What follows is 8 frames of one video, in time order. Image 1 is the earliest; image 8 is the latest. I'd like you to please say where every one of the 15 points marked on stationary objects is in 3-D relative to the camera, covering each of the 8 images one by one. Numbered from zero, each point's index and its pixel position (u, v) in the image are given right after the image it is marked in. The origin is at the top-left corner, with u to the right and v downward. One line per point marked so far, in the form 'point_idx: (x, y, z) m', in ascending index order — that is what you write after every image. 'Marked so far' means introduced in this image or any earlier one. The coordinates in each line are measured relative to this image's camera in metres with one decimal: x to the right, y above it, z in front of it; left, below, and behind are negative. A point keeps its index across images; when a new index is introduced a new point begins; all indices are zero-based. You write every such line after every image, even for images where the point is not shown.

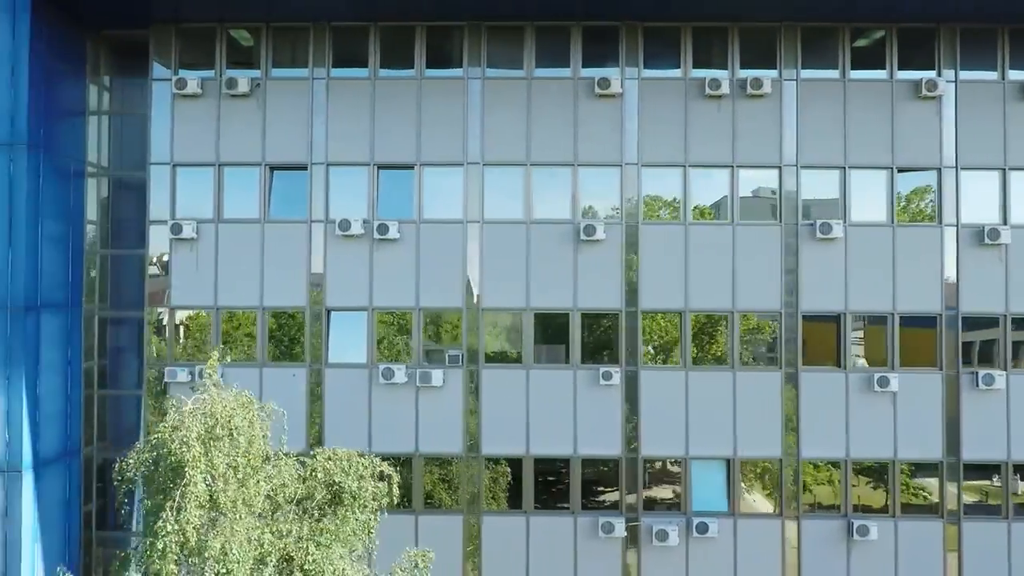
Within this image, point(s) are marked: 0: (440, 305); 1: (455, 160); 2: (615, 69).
0: (-1.1, -0.3, +12.3) m
1: (-0.9, +2.0, +12.4) m
2: (+1.6, +3.4, +12.4) m
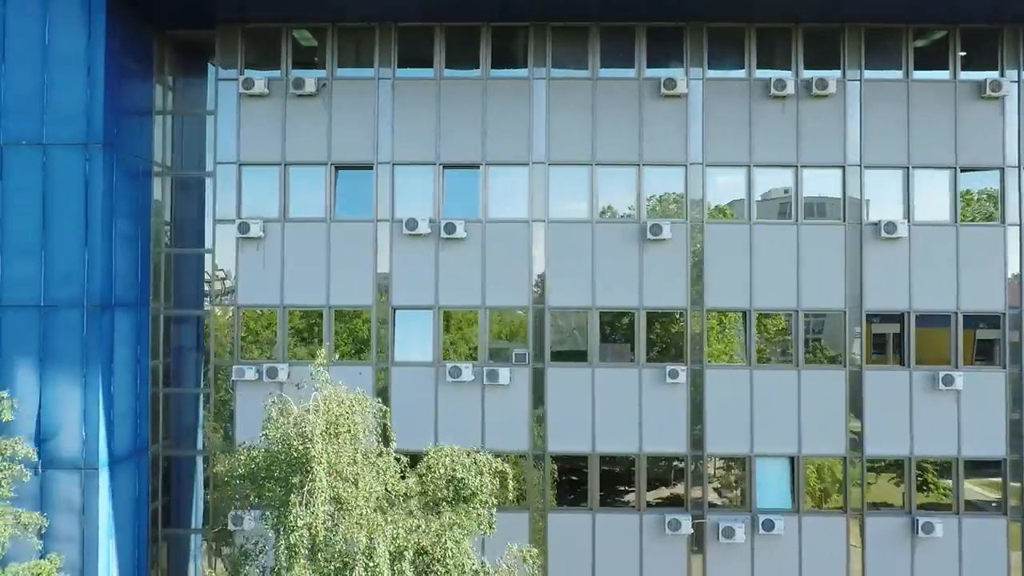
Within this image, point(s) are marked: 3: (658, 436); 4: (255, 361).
0: (-0.1, -0.2, +12.4) m
1: (+0.1, +2.0, +12.5) m
2: (+2.6, +3.4, +12.4) m
3: (+2.2, -2.3, +12.2) m
4: (-4.0, -1.1, +12.5) m
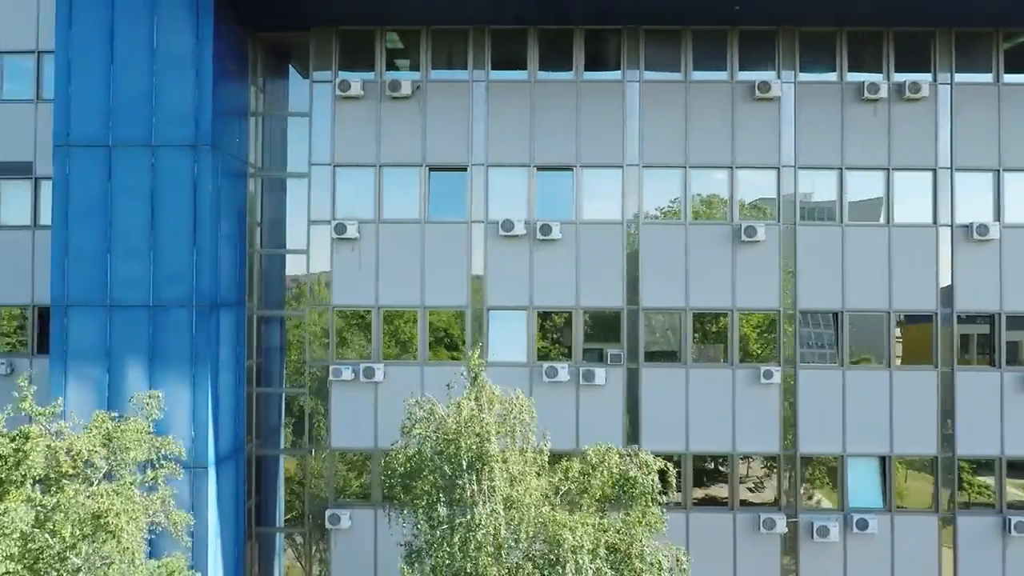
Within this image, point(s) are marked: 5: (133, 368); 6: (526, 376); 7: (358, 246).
0: (+1.4, -0.3, +12.5) m
1: (+1.6, +2.0, +12.6) m
2: (+4.1, +3.4, +12.6) m
3: (+3.7, -2.3, +12.3) m
4: (-2.5, -1.1, +12.6) m
5: (-5.3, -1.1, +11.1) m
6: (+0.2, -1.4, +12.5) m
7: (-2.4, +0.7, +12.6) m
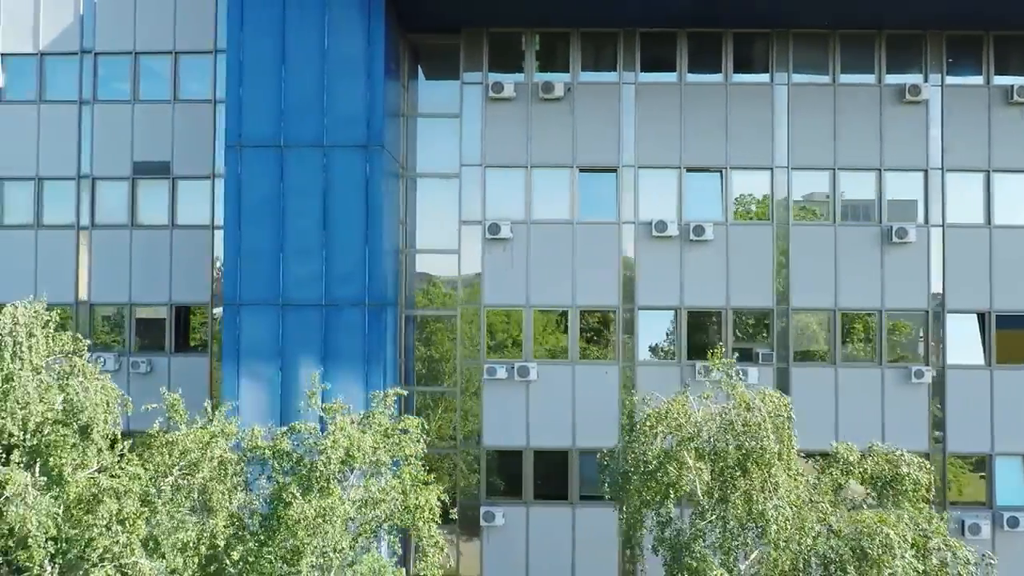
0: (+3.8, -0.3, +12.6) m
1: (+4.0, +2.0, +12.7) m
2: (+6.5, +3.4, +12.7) m
3: (+6.1, -2.3, +12.5) m
4: (-0.1, -1.1, +12.7) m
5: (-2.9, -1.1, +11.3) m
6: (+2.6, -1.4, +12.6) m
7: (0.0, +0.7, +12.8) m
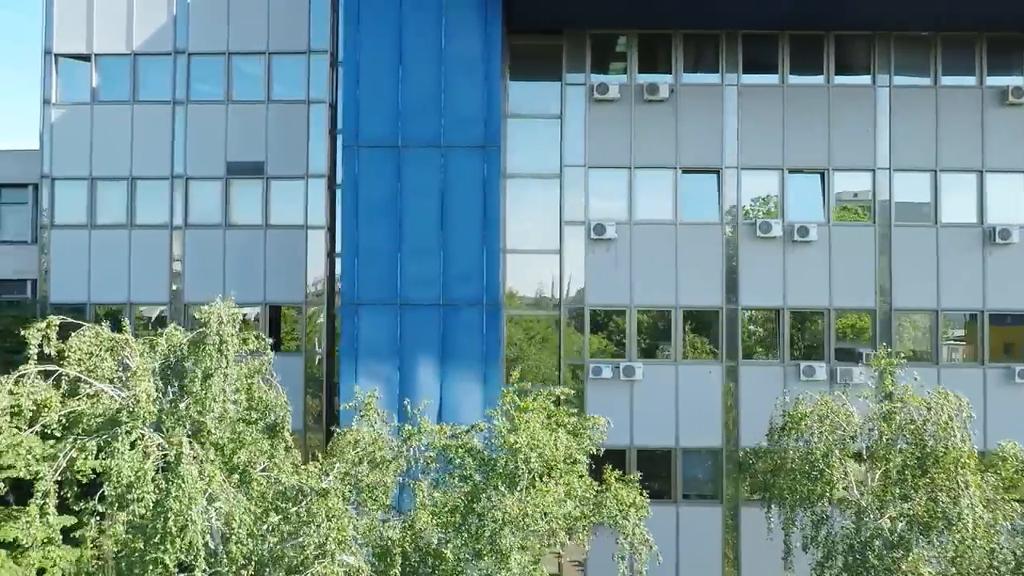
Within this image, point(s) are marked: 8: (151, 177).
0: (+5.4, -0.3, +12.7) m
1: (+5.7, +2.0, +12.8) m
2: (+8.1, +3.4, +12.8) m
3: (+7.7, -2.3, +12.6) m
4: (+1.5, -1.1, +12.8) m
5: (-1.2, -1.1, +11.3) m
6: (+4.3, -1.4, +12.7) m
7: (+1.6, +0.7, +12.8) m
8: (-6.5, +2.0, +14.4) m
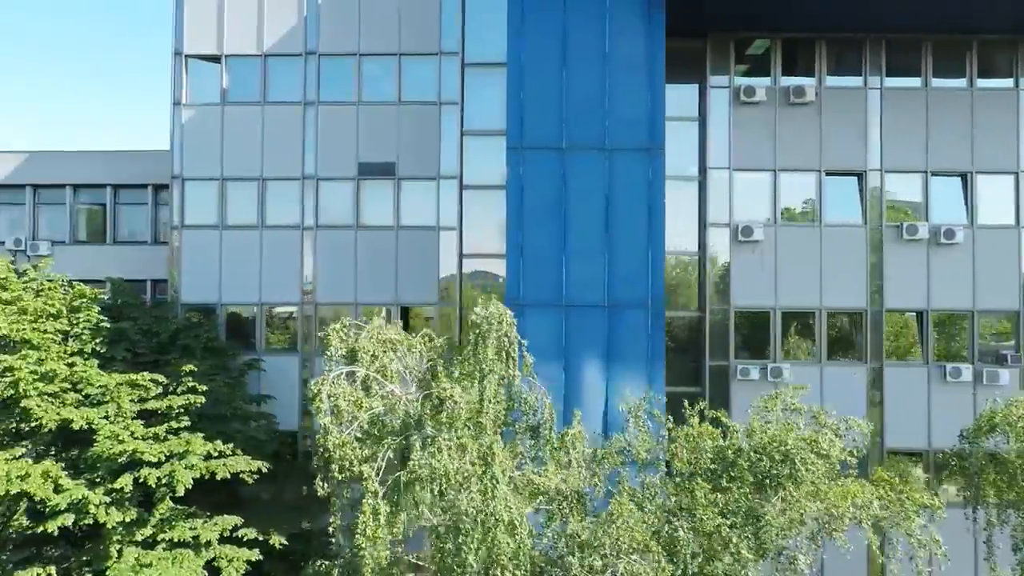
0: (+7.8, -0.3, +12.8) m
1: (+8.0, +1.9, +12.9) m
2: (+10.5, +3.3, +12.9) m
3: (+10.1, -2.3, +12.7) m
4: (+3.9, -1.2, +12.8) m
5: (+1.1, -1.1, +11.4) m
6: (+6.6, -1.4, +12.8) m
7: (+4.0, +0.6, +12.9) m
8: (-4.2, +2.0, +14.4) m
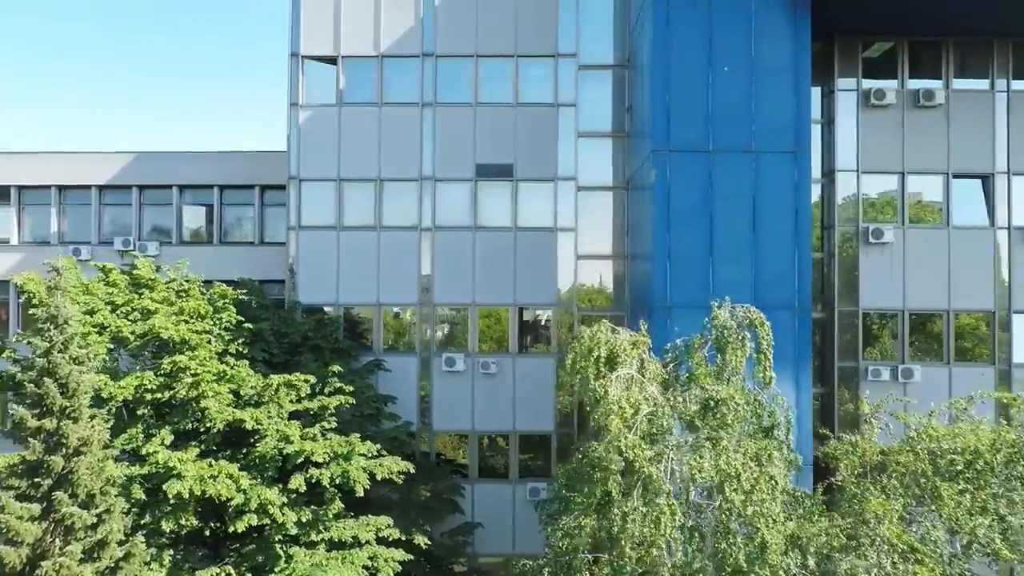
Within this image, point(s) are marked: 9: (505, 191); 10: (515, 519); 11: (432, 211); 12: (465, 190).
0: (+9.9, -0.3, +12.9) m
1: (+10.1, +1.9, +13.0) m
2: (+12.6, +3.3, +13.0) m
3: (+12.2, -2.4, +12.8) m
4: (+6.0, -1.2, +12.9) m
5: (+3.2, -1.2, +11.4) m
6: (+8.7, -1.4, +12.8) m
7: (+6.1, +0.6, +13.0) m
8: (-2.0, +2.0, +14.5) m
9: (-0.1, +1.7, +14.4) m
10: (0.0, -4.1, +14.2) m
11: (-1.5, +1.4, +14.4) m
12: (-0.9, +1.8, +14.4) m
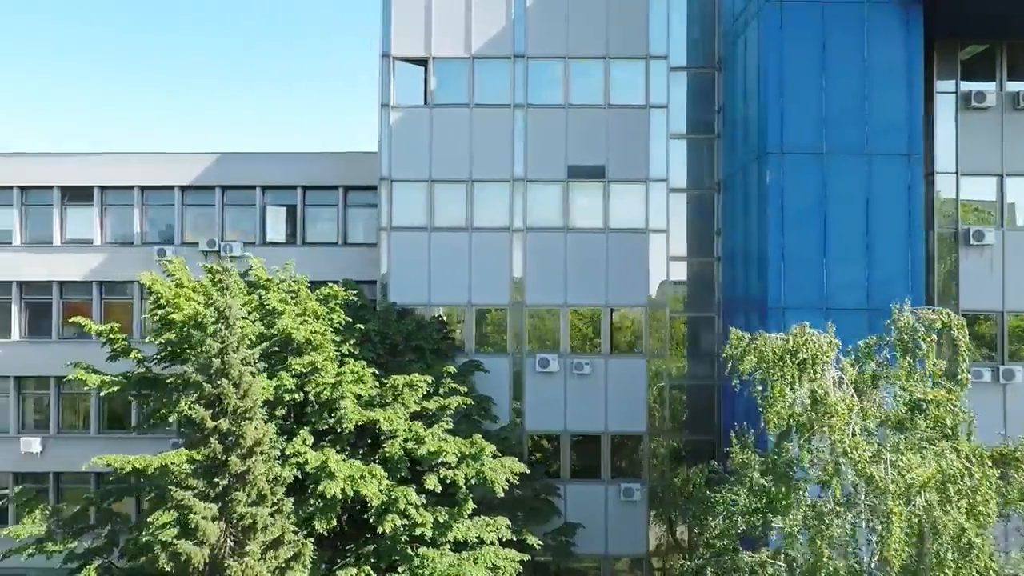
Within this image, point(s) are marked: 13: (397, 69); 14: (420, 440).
0: (+11.5, -0.4, +12.9) m
1: (+11.8, +1.9, +13.0) m
2: (+14.3, +3.2, +13.1) m
3: (+13.8, -2.4, +12.8) m
4: (+7.7, -1.2, +13.0) m
5: (+4.9, -1.2, +11.5) m
6: (+10.4, -1.5, +12.9) m
7: (+7.7, +0.6, +13.0) m
8: (-0.4, +2.0, +14.5) m
9: (+1.5, +1.7, +14.5) m
10: (+1.7, -4.1, +14.2) m
11: (+0.2, +1.4, +14.5) m
12: (+0.8, +1.7, +14.5) m
13: (-2.1, +4.0, +14.6) m
14: (-1.2, -1.9, +10.2) m
